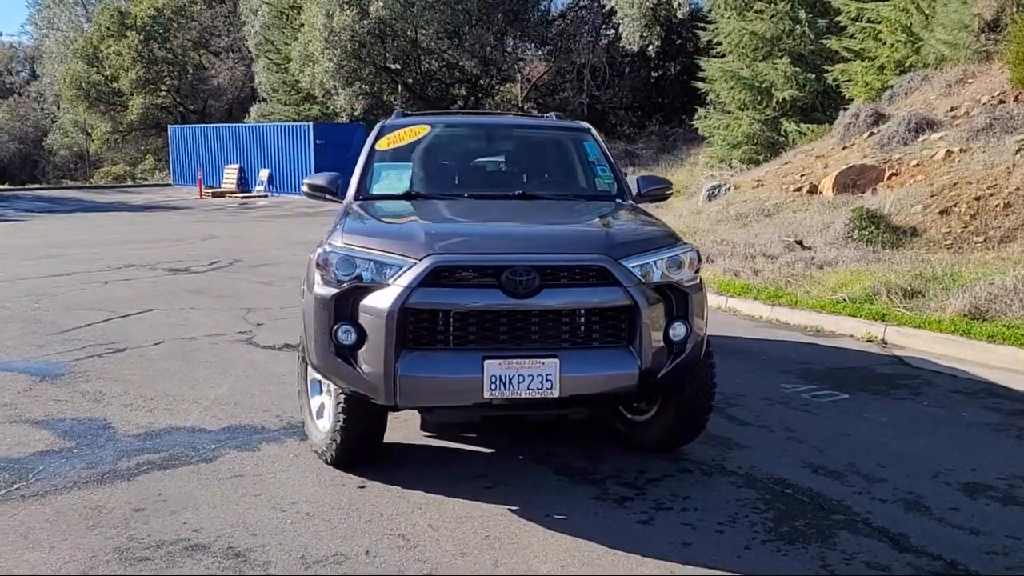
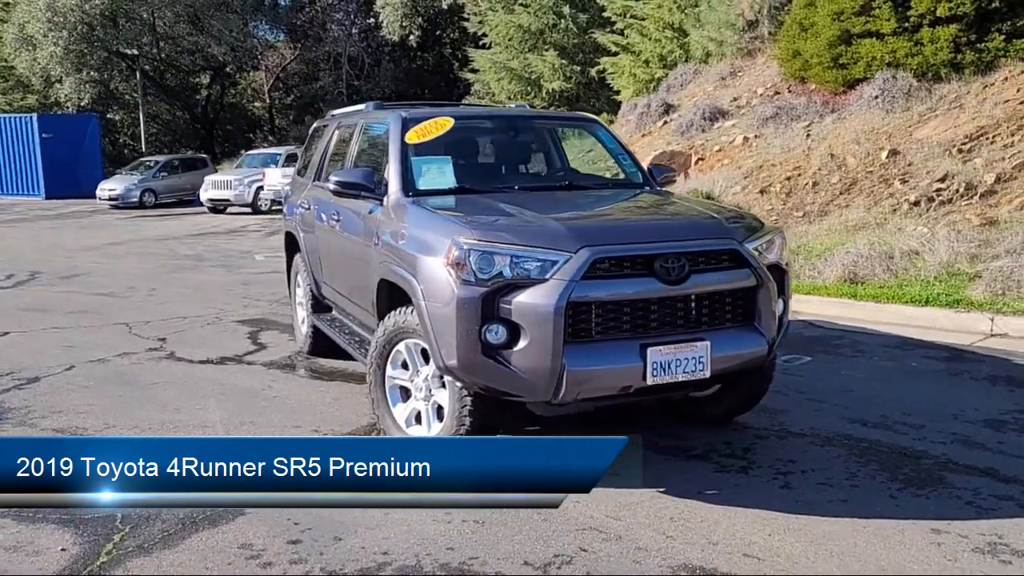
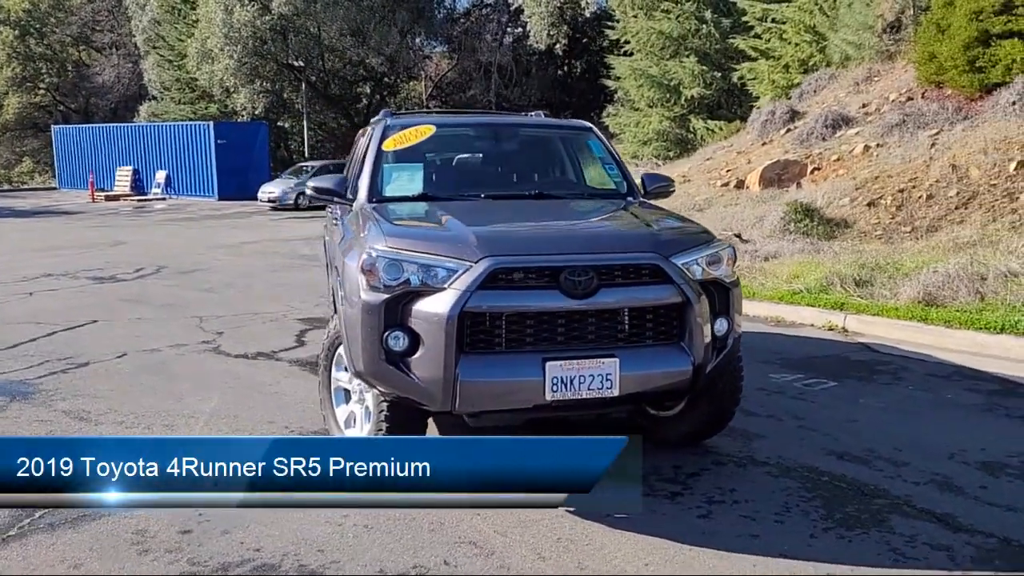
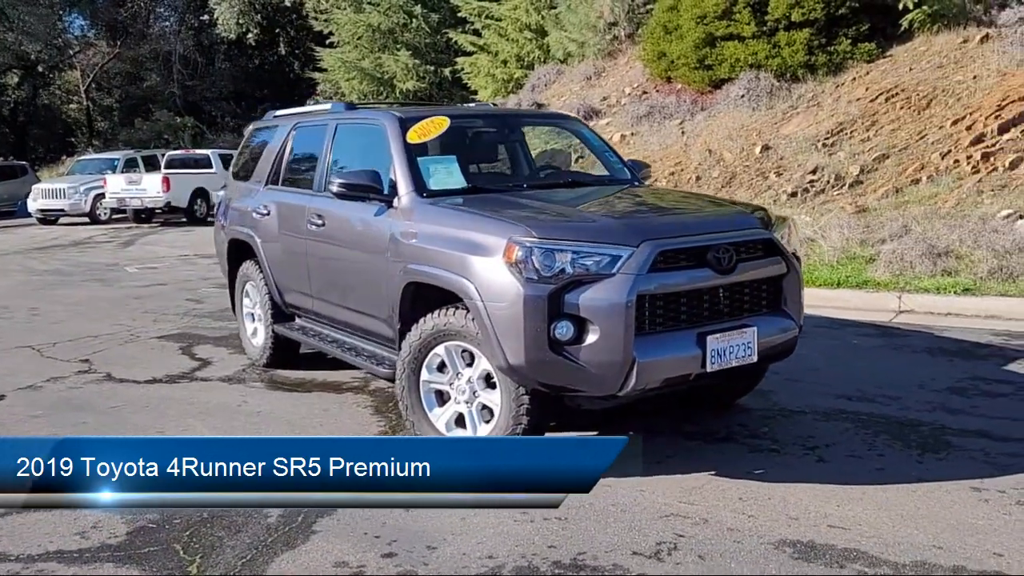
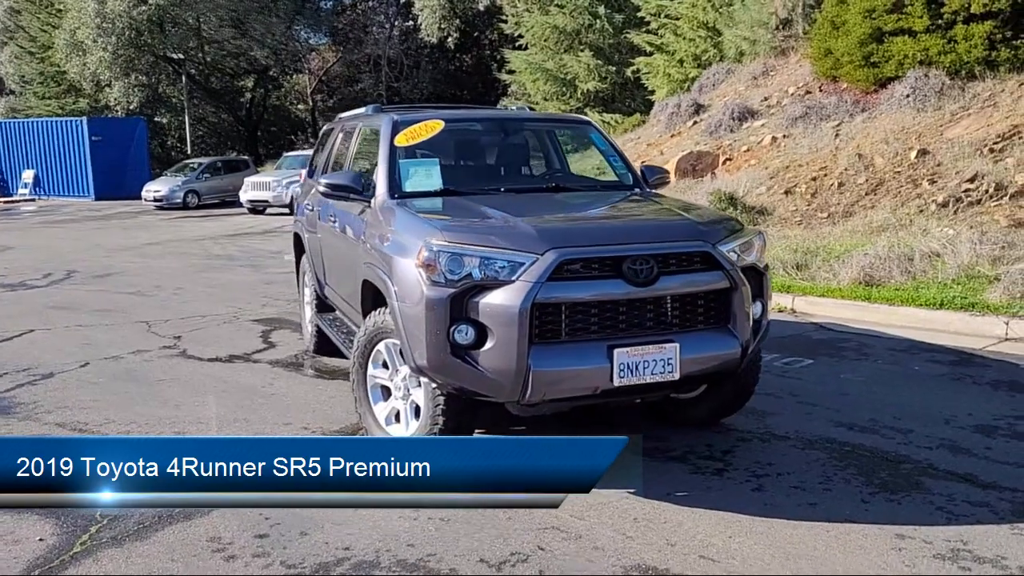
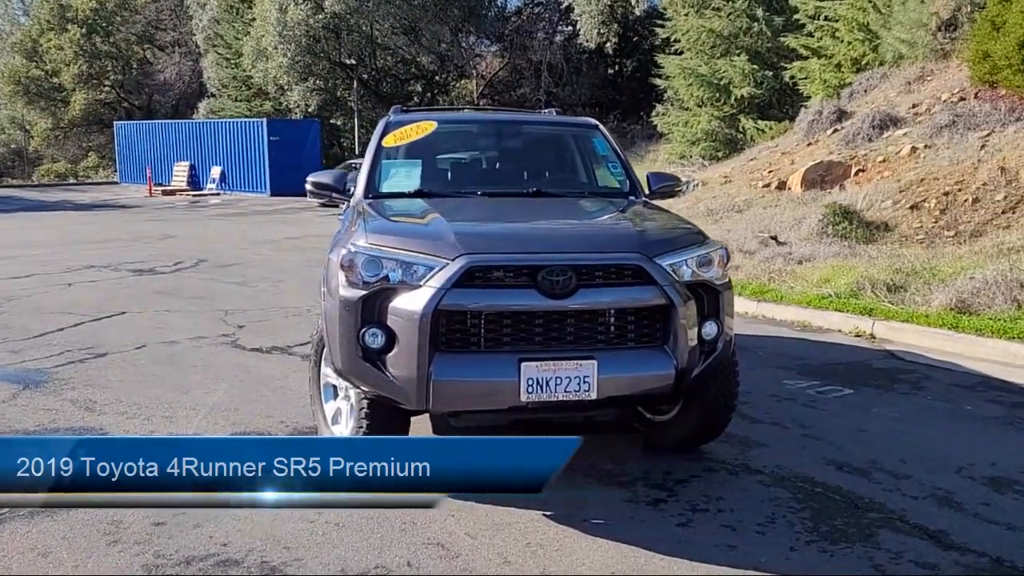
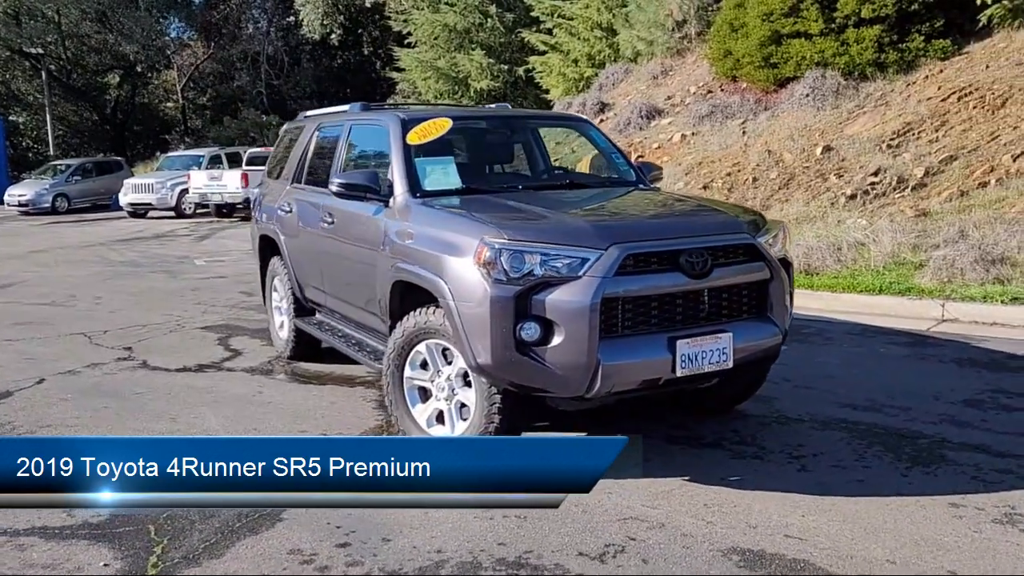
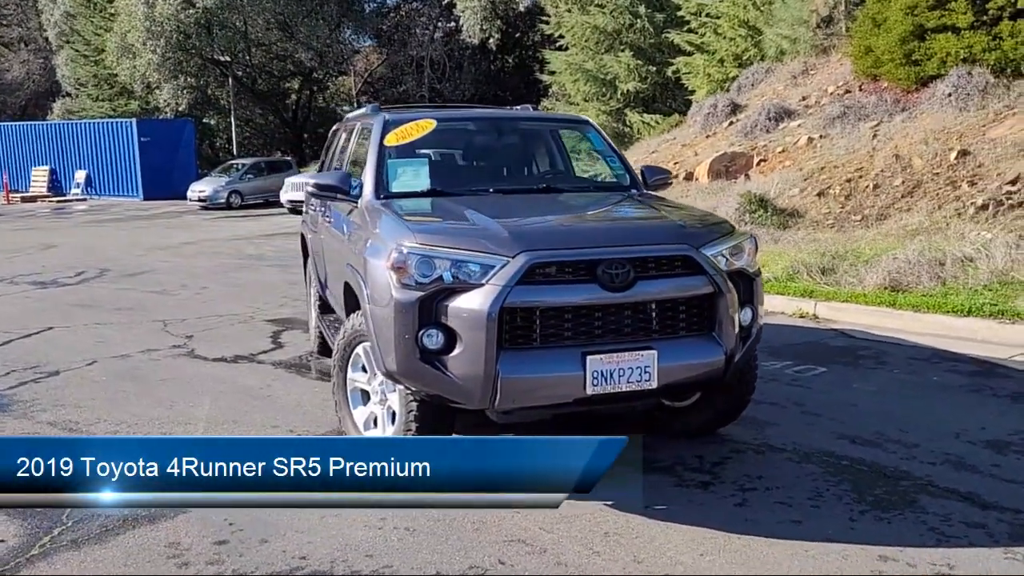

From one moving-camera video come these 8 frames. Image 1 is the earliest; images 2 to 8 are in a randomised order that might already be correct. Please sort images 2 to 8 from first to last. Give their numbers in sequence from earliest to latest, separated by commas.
6, 3, 8, 5, 2, 7, 4
